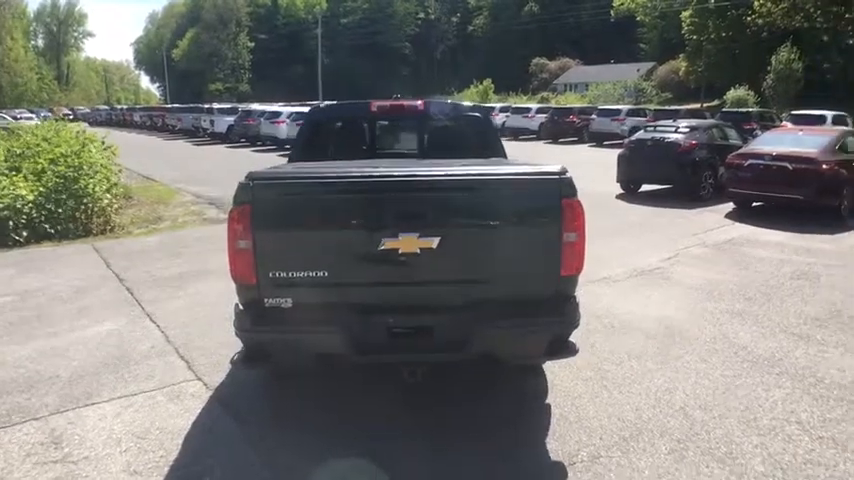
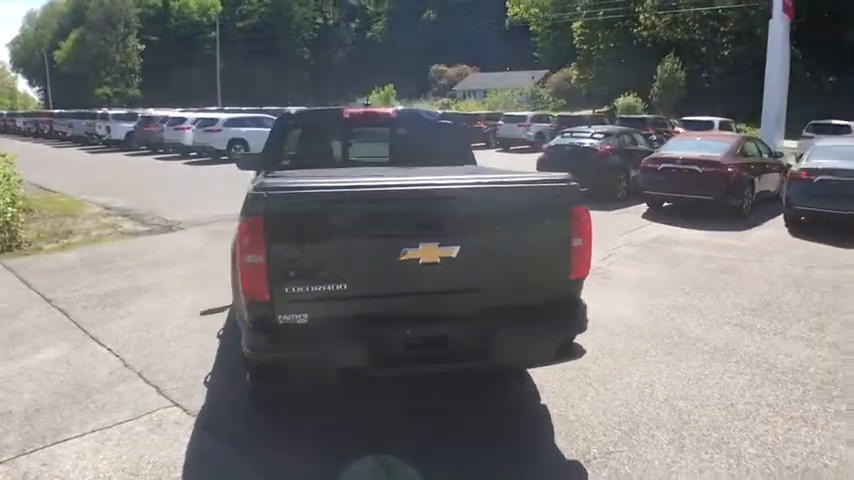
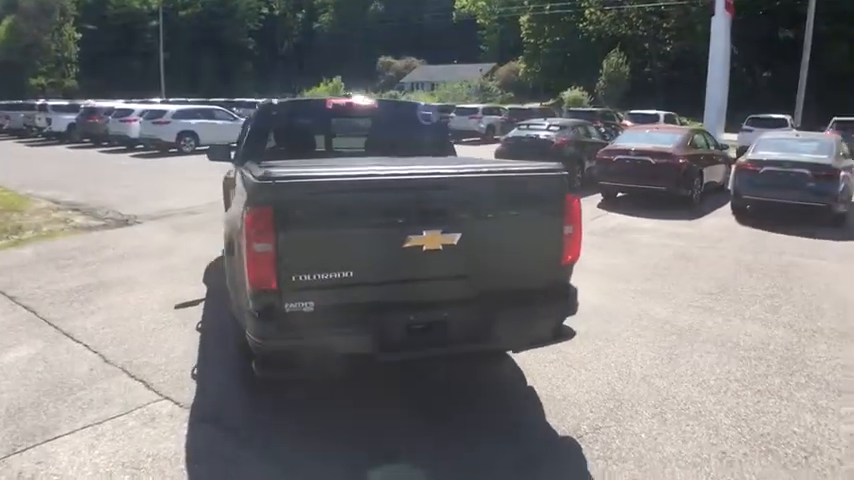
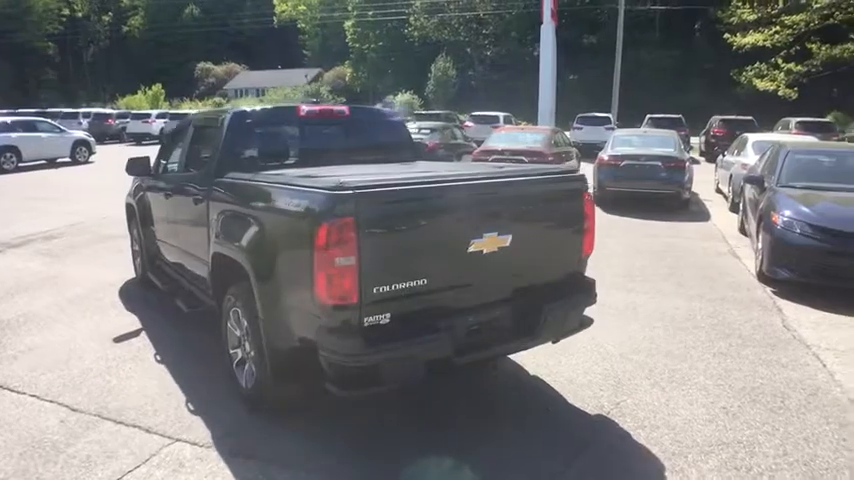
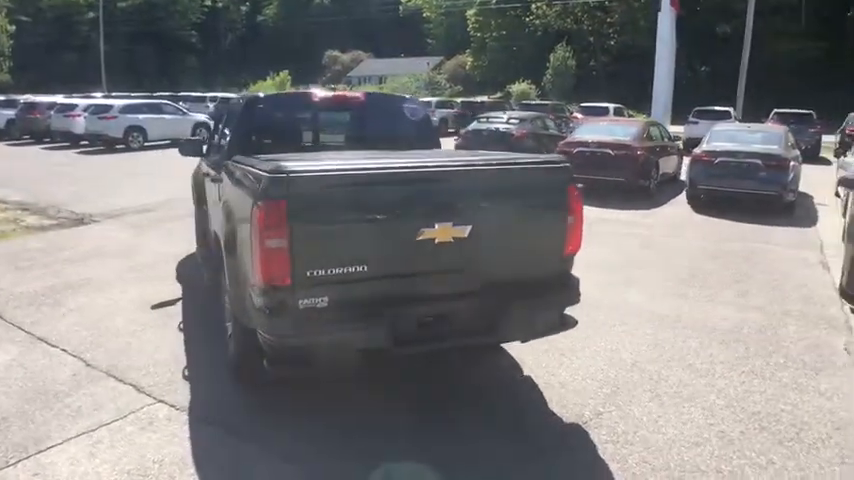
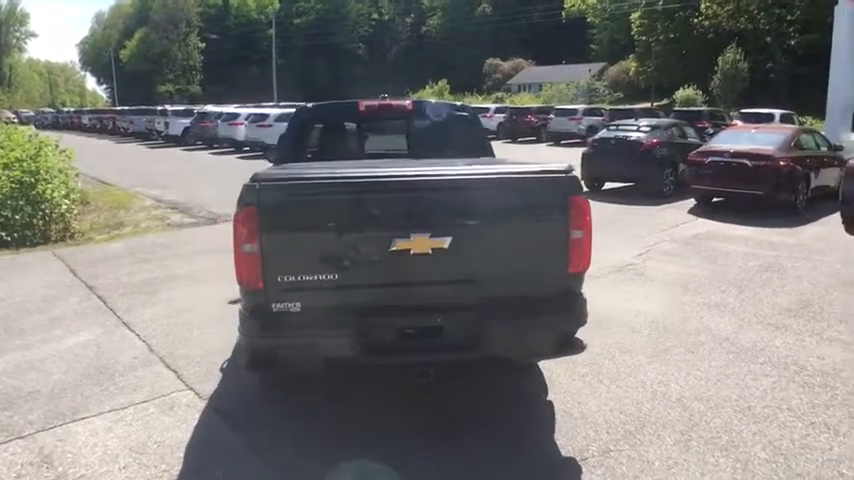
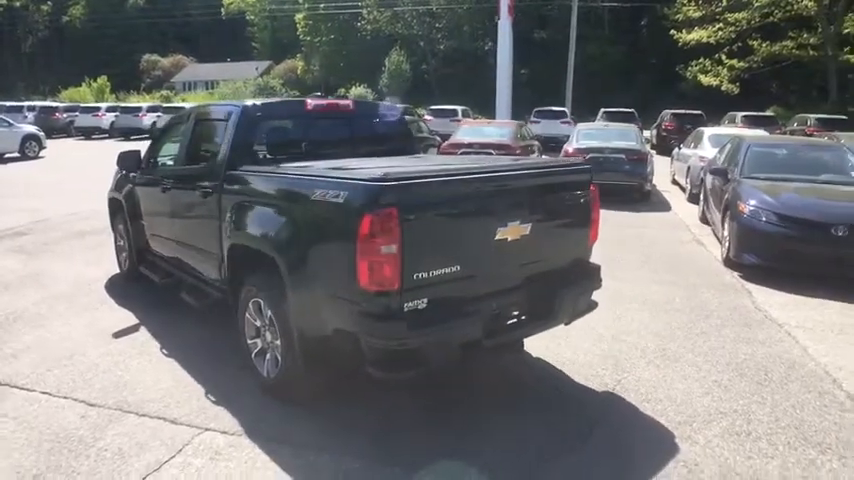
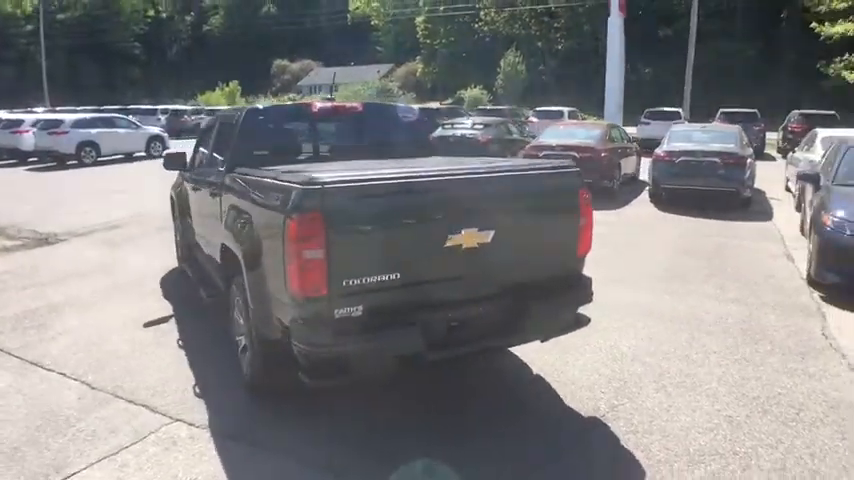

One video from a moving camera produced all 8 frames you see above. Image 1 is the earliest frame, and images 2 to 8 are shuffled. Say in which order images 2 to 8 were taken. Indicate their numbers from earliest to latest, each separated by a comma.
6, 2, 3, 5, 8, 4, 7
